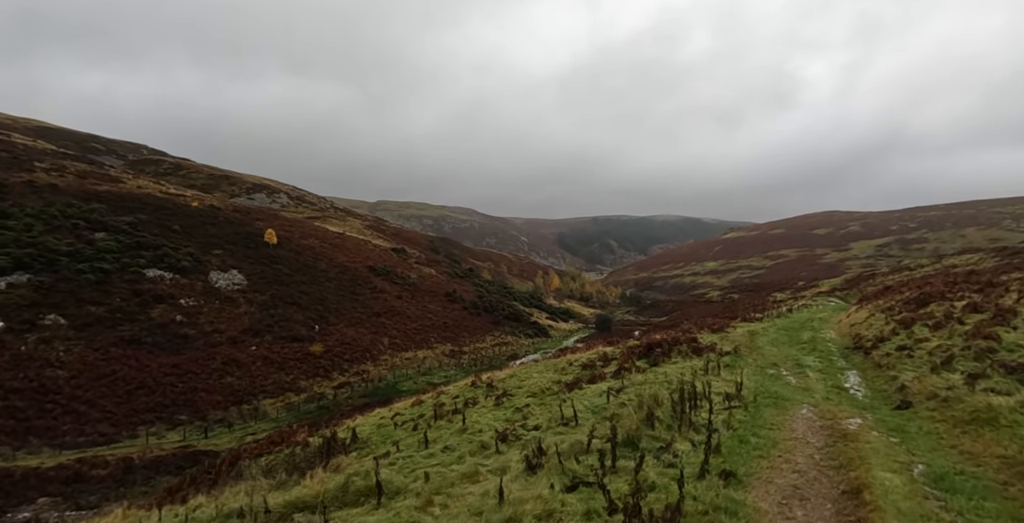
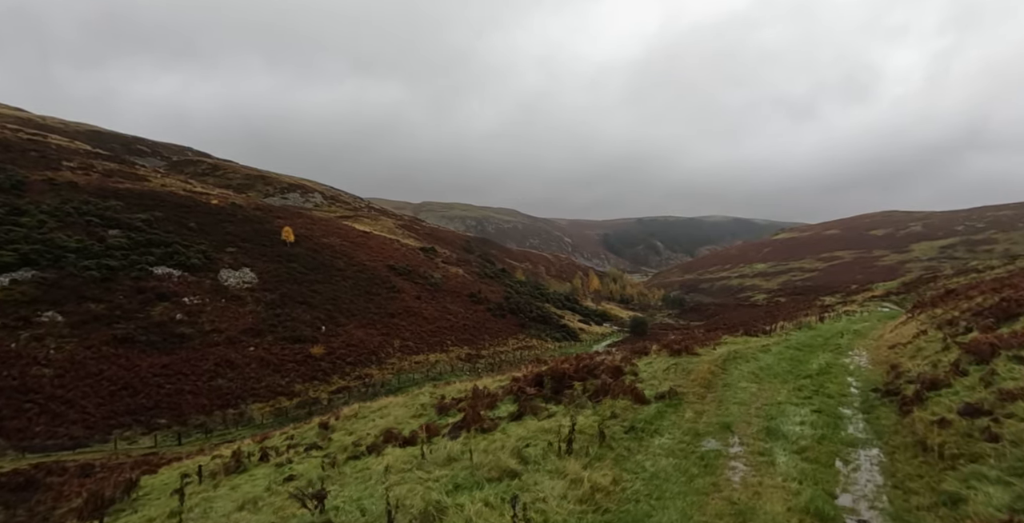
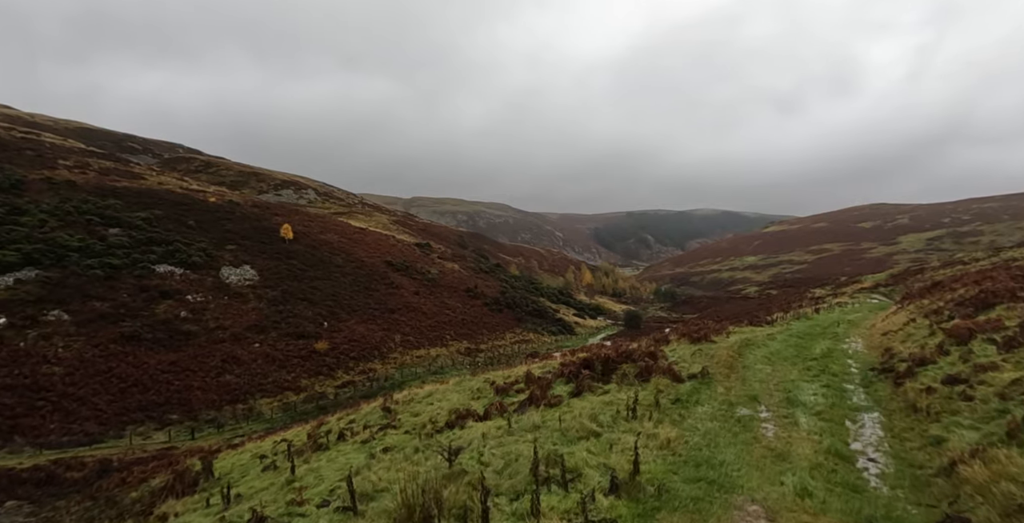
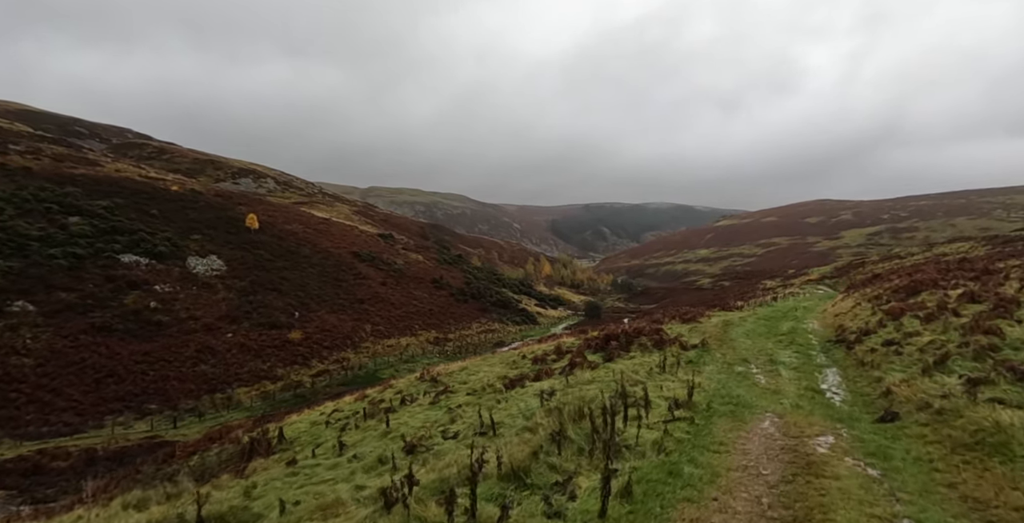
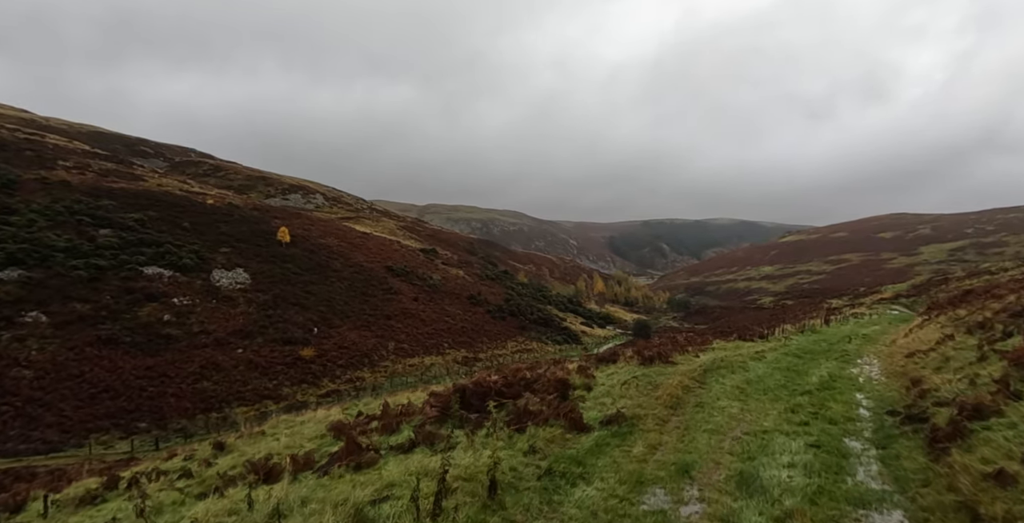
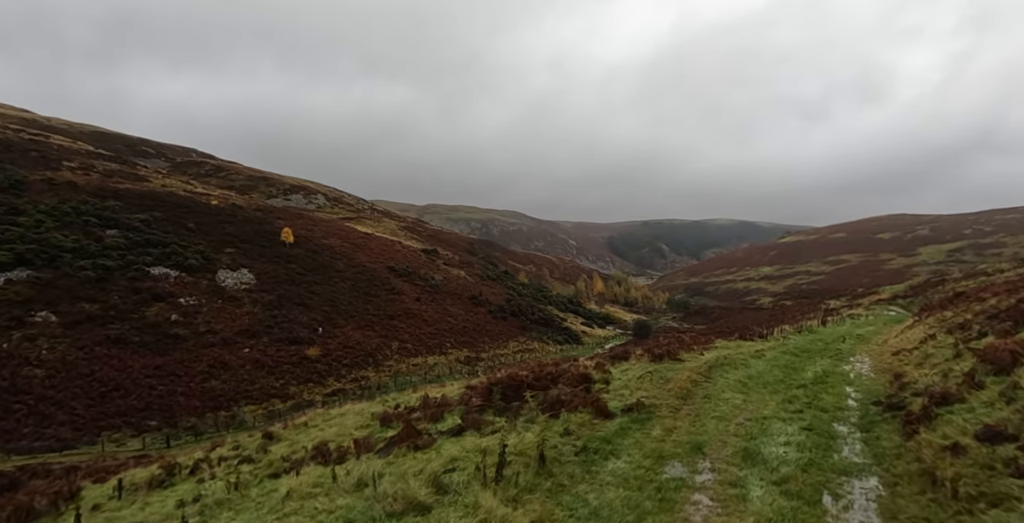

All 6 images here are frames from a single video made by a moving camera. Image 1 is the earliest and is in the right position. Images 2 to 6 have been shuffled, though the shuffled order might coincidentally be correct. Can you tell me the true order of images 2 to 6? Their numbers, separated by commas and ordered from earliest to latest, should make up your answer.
4, 3, 2, 6, 5
